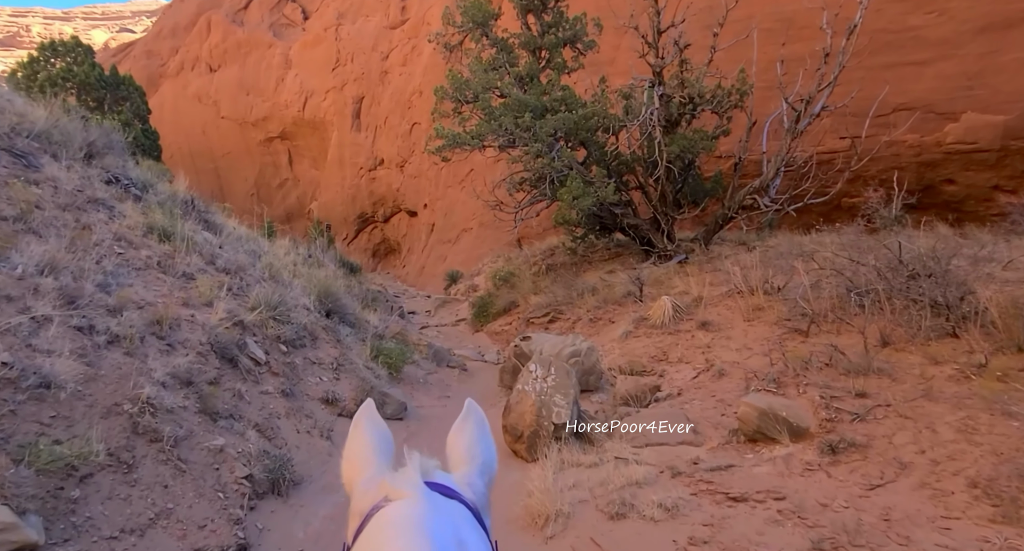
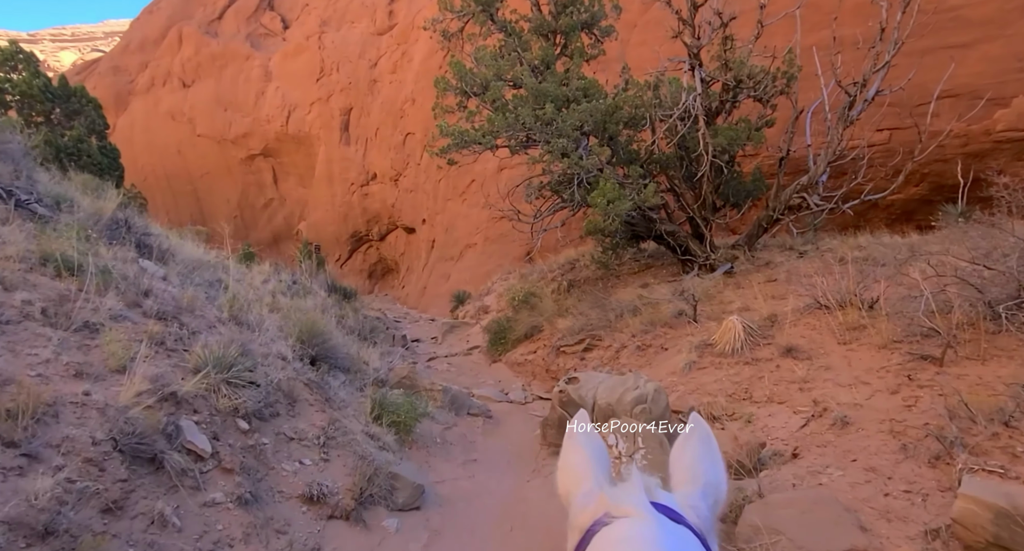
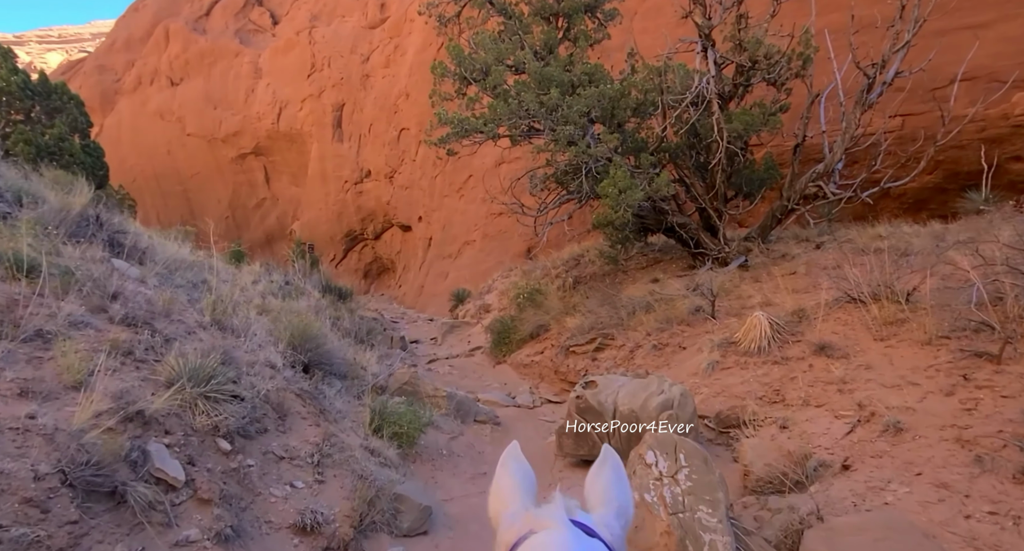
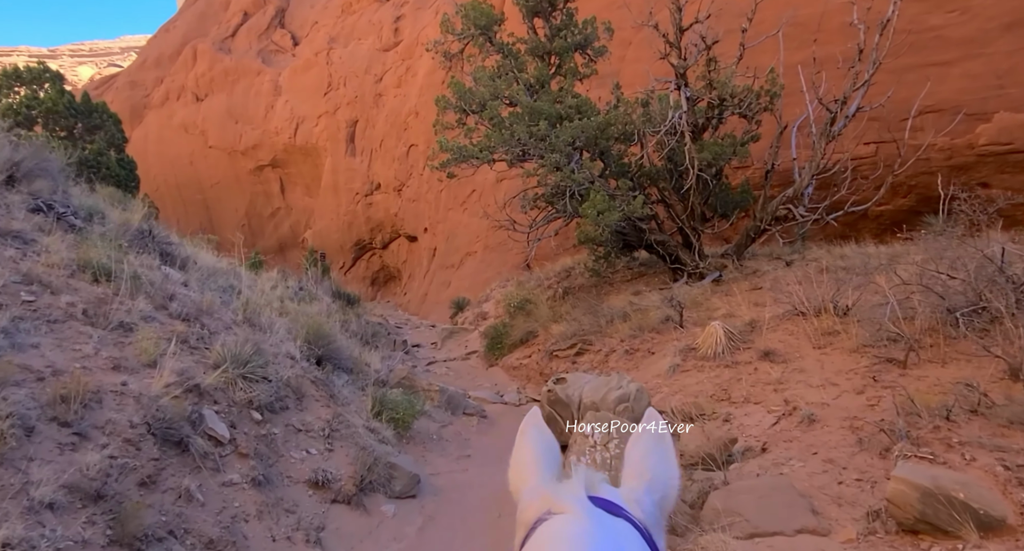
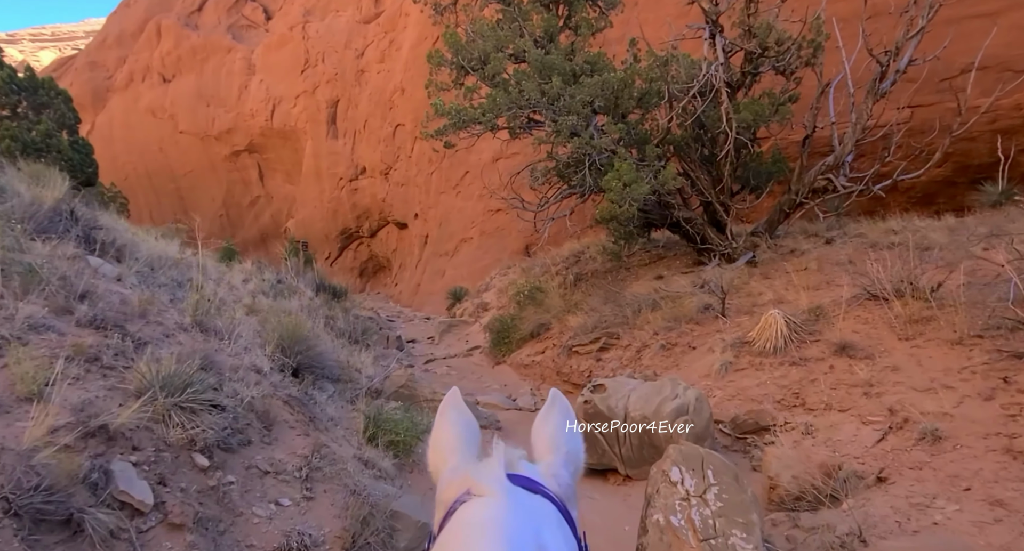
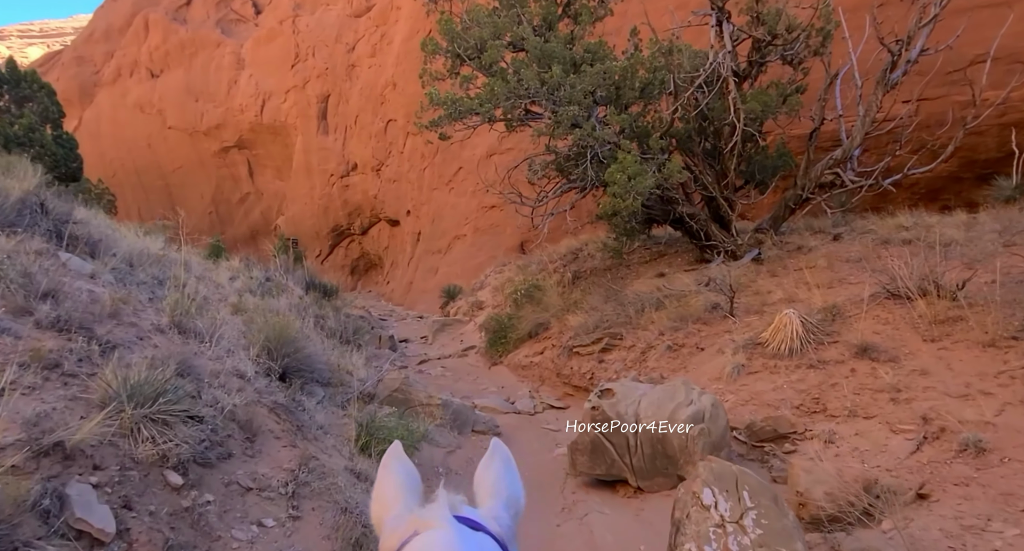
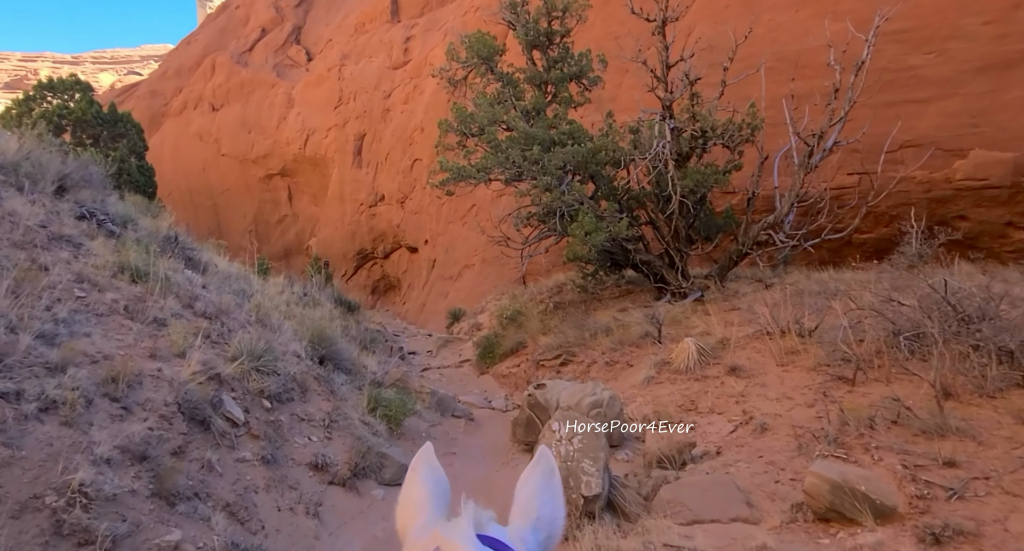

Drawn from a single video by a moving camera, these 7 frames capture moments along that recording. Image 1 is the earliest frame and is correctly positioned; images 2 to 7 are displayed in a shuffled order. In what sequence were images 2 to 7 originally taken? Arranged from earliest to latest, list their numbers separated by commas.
7, 4, 2, 3, 5, 6
